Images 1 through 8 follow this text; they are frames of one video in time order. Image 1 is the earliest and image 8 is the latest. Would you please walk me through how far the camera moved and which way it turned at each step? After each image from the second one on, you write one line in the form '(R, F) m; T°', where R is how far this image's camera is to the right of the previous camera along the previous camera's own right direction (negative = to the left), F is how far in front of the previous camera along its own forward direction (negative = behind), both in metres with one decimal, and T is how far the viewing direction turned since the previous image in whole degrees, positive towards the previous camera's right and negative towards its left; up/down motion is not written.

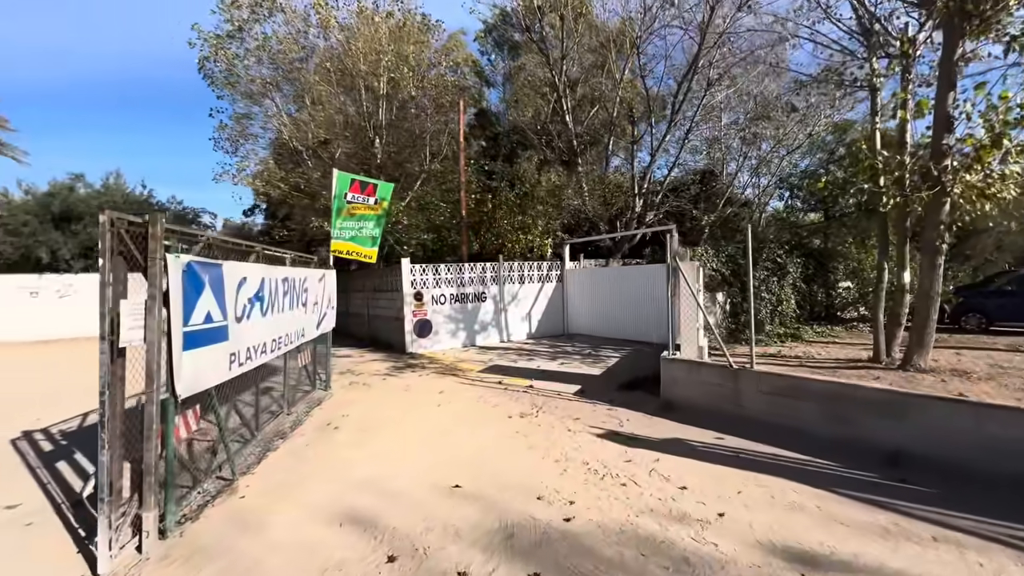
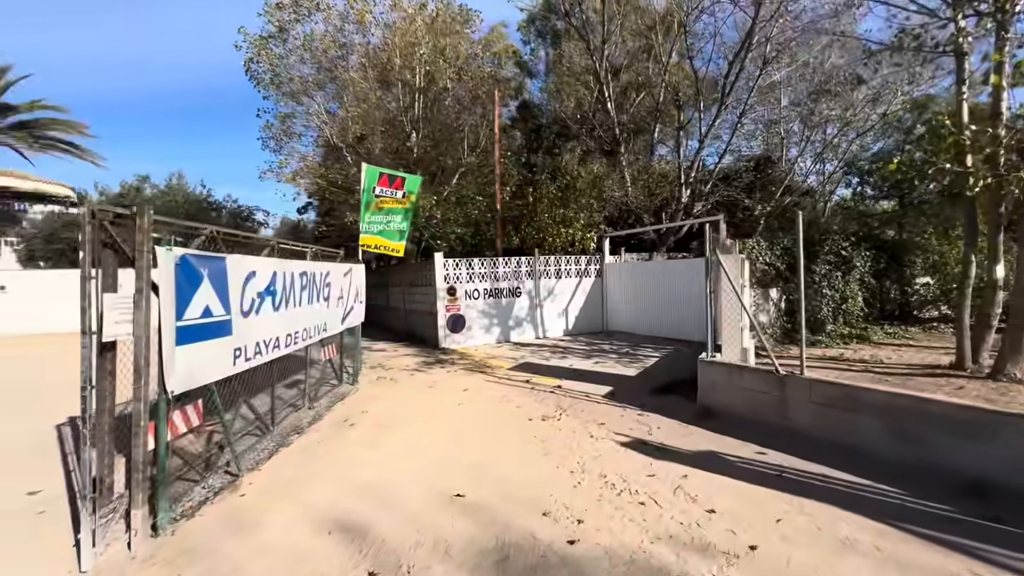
(+0.4, +0.4) m; -6°
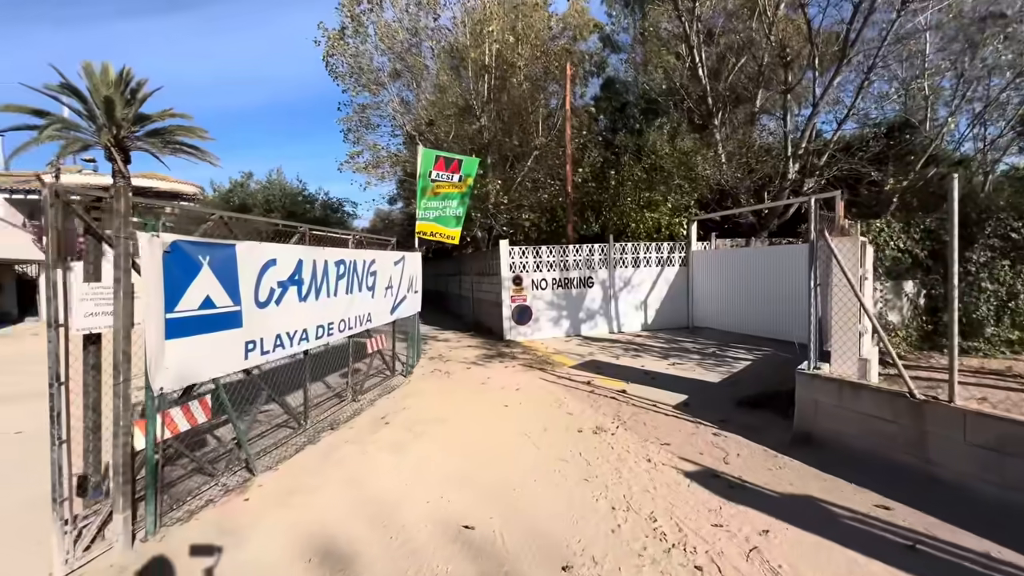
(+0.5, +0.8) m; -11°
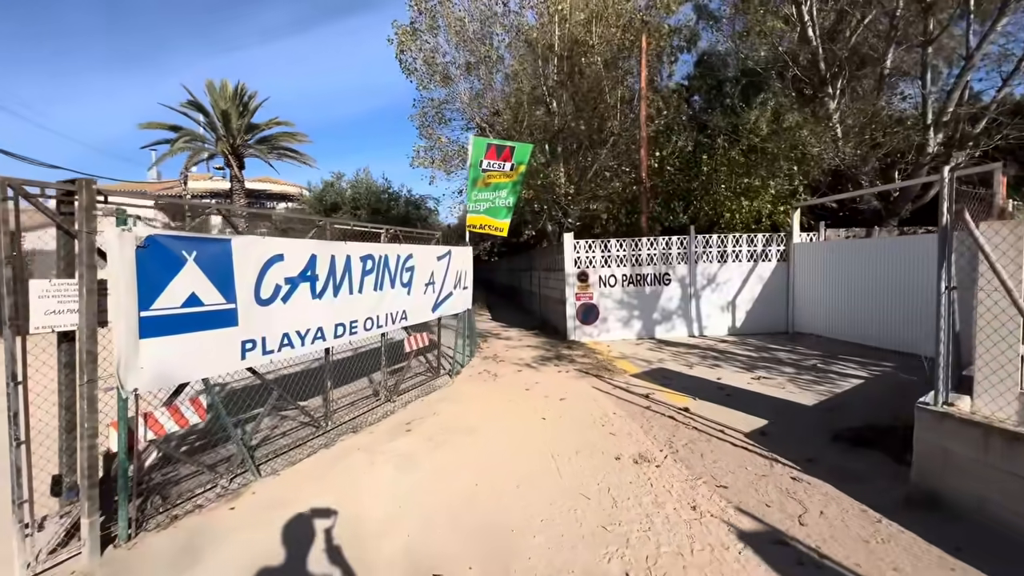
(+0.7, +0.8) m; -12°
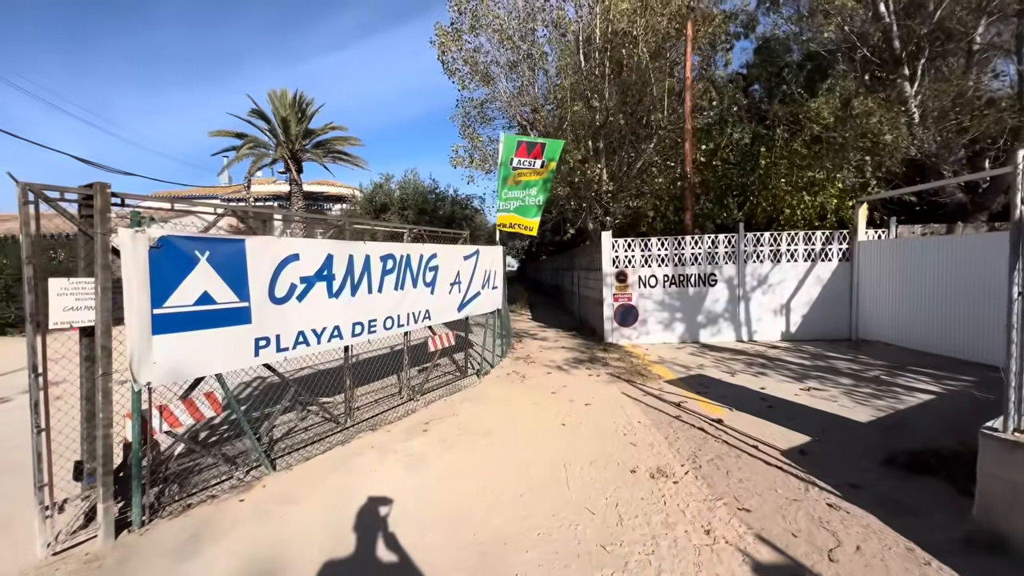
(+0.4, +0.2) m; -7°
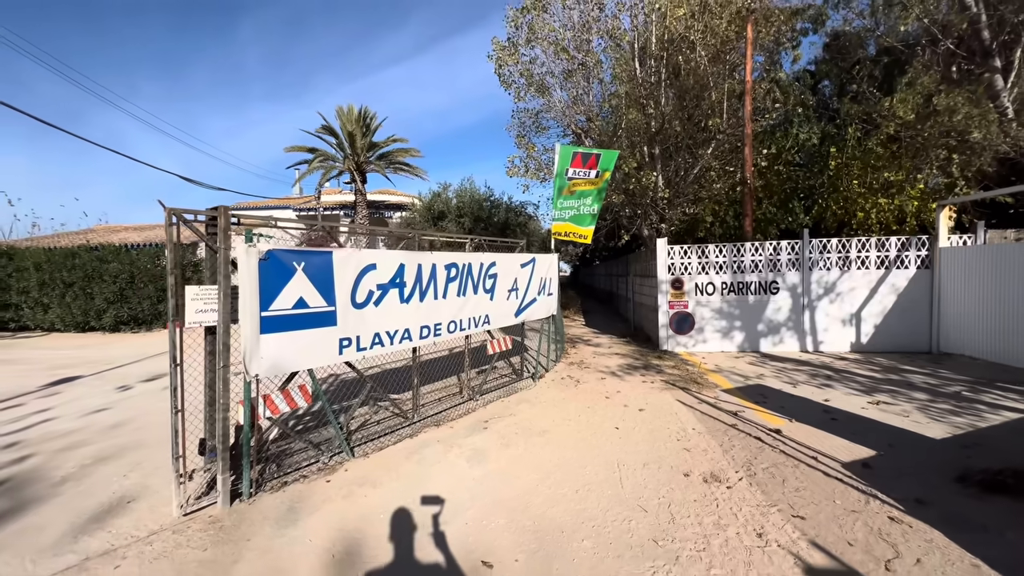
(0.0, -0.3) m; -7°
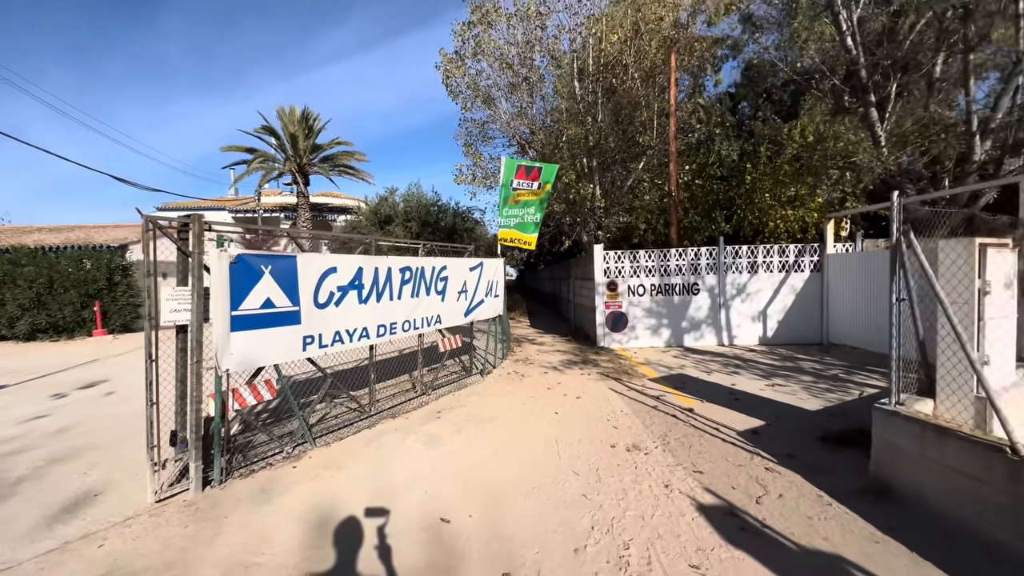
(-0.1, -0.6) m; +7°
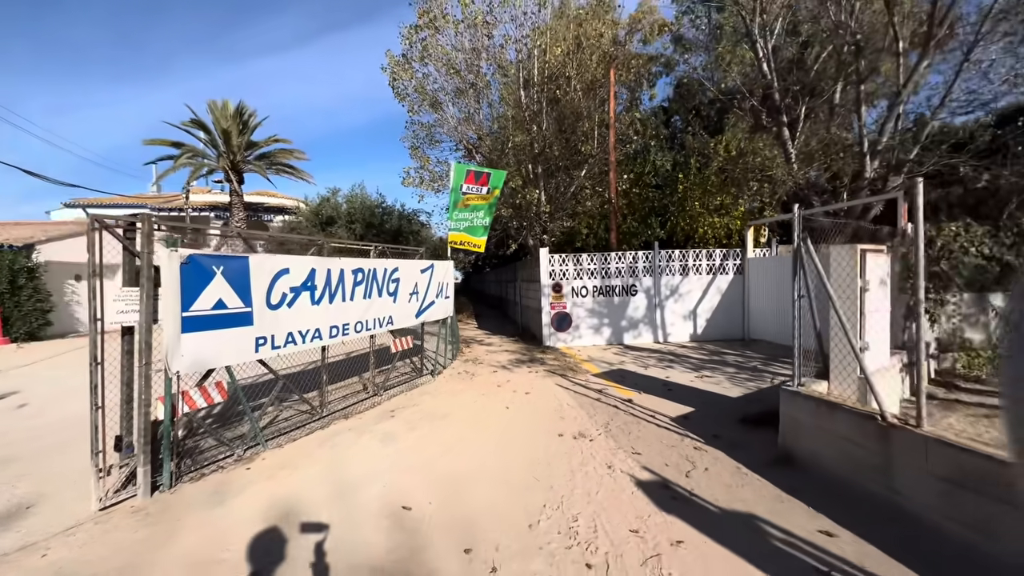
(-0.1, -0.3) m; +7°
